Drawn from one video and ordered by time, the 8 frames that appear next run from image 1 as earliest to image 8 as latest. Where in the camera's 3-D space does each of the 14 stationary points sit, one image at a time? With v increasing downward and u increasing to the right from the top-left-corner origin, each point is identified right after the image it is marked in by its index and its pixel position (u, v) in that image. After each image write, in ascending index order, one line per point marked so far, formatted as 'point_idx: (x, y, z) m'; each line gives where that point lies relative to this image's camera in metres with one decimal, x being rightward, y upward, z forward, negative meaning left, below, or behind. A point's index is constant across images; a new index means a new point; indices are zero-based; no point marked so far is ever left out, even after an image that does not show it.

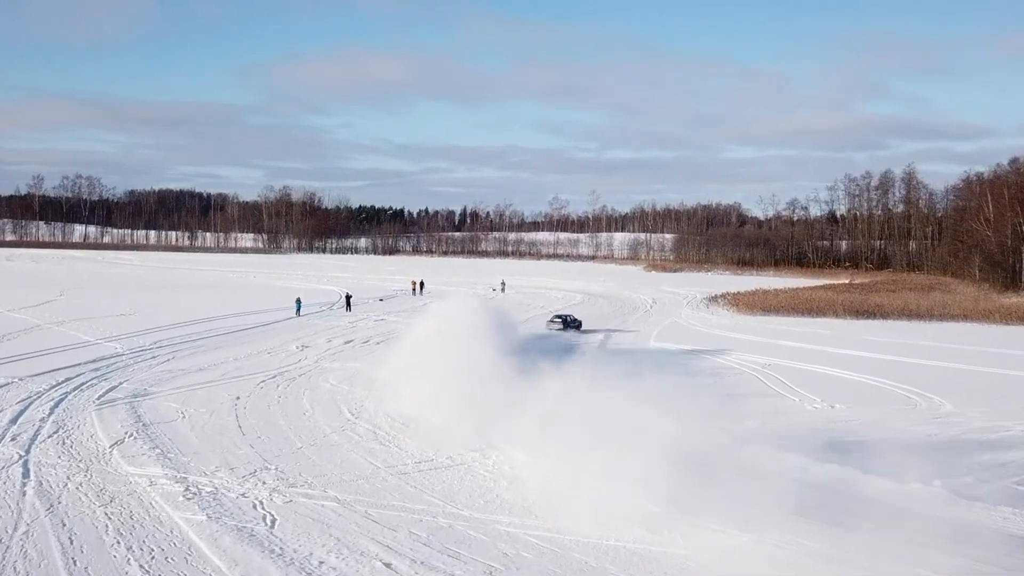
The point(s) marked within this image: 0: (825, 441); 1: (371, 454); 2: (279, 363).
0: (+3.8, -1.9, +13.0) m
1: (-1.5, -1.8, +11.8) m
2: (-4.3, -1.4, +19.9) m
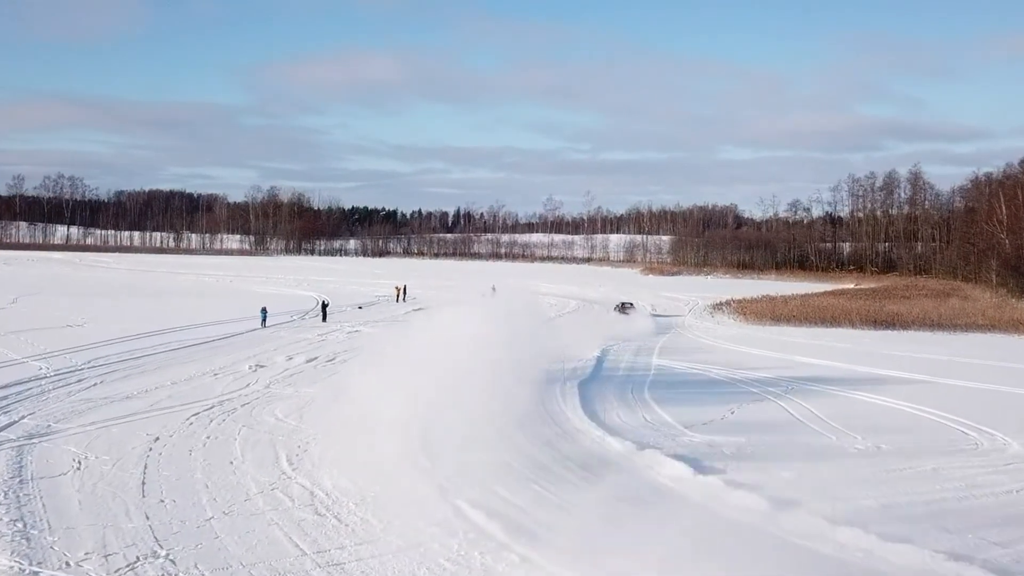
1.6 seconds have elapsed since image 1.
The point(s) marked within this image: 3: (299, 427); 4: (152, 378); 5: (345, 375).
0: (+3.5, -2.1, +10.3) m
1: (-1.8, -2.0, +9.0) m
2: (-4.5, -1.6, +17.1) m
3: (-2.7, -1.8, +13.9) m
4: (-6.0, -1.5, +18.0) m
5: (-2.9, -1.5, +18.9) m
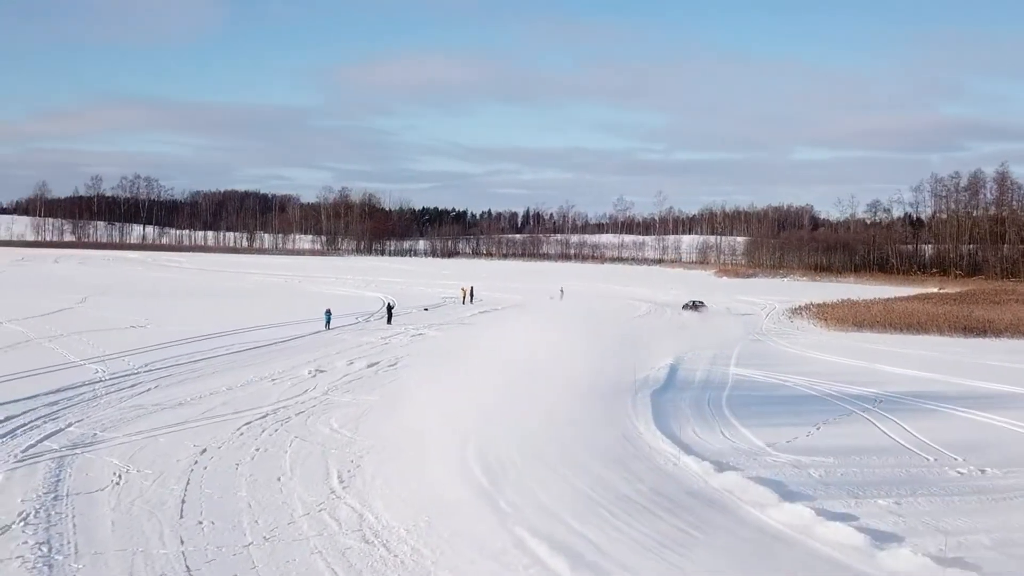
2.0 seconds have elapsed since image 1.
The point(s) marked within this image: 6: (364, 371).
0: (+4.1, -2.1, +9.1) m
1: (-1.3, -2.1, +8.2) m
2: (-3.5, -1.6, +16.4) m
3: (-1.9, -1.8, +13.1) m
4: (-4.9, -1.5, +17.5) m
5: (-1.7, -1.6, +18.1) m
6: (-2.7, -1.5, +19.3) m
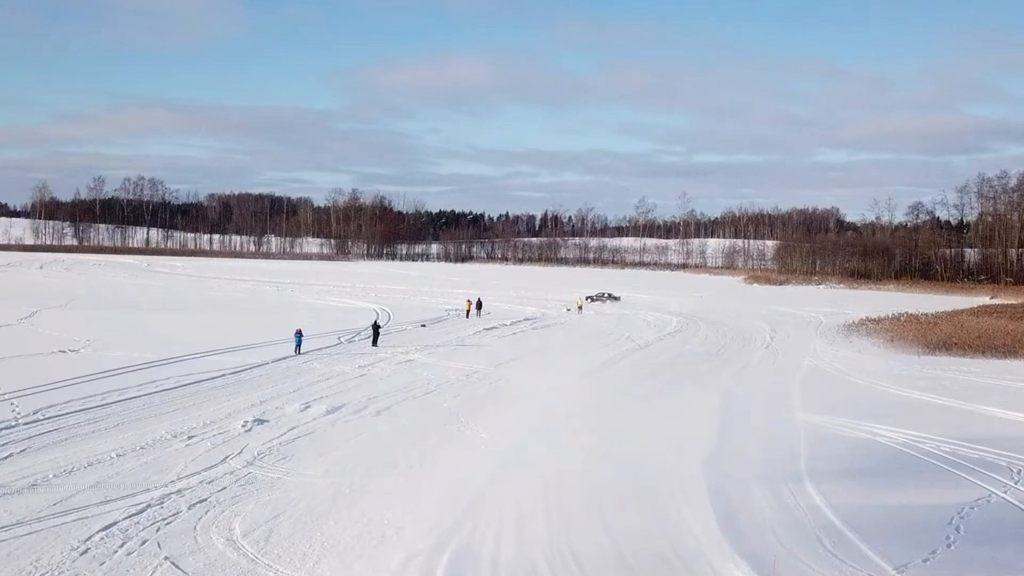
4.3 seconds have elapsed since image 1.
0: (+4.0, -2.4, +4.4) m
1: (-1.4, -2.4, +3.5) m
2: (-3.5, -1.9, +11.8) m
3: (-2.0, -2.1, +8.5) m
4: (-4.9, -1.8, +12.9) m
5: (-1.7, -1.9, +13.5) m
6: (-2.6, -1.8, +14.7) m
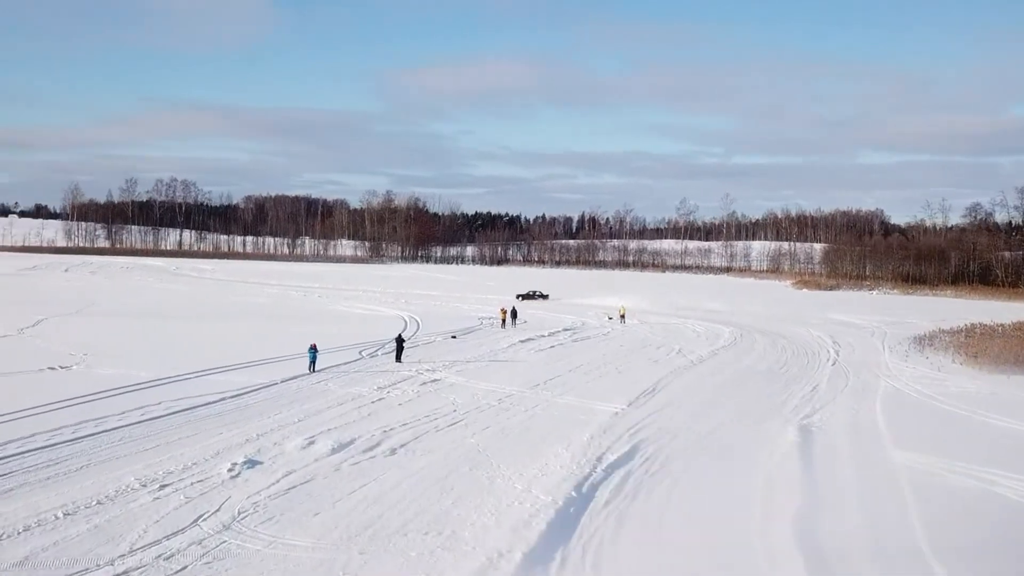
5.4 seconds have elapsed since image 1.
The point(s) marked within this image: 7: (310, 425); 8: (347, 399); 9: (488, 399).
0: (+4.1, -2.6, +1.8) m
1: (-1.4, -2.5, +1.1) m
2: (-3.2, -2.1, +9.5) m
3: (-1.7, -2.3, +6.1) m
4: (-4.5, -2.0, +10.6) m
5: (-1.3, -2.1, +11.1) m
6: (-2.2, -2.0, +12.3) m
7: (-2.8, -1.9, +14.9) m
8: (-2.6, -1.8, +17.2) m
9: (-0.4, -1.7, +17.1) m
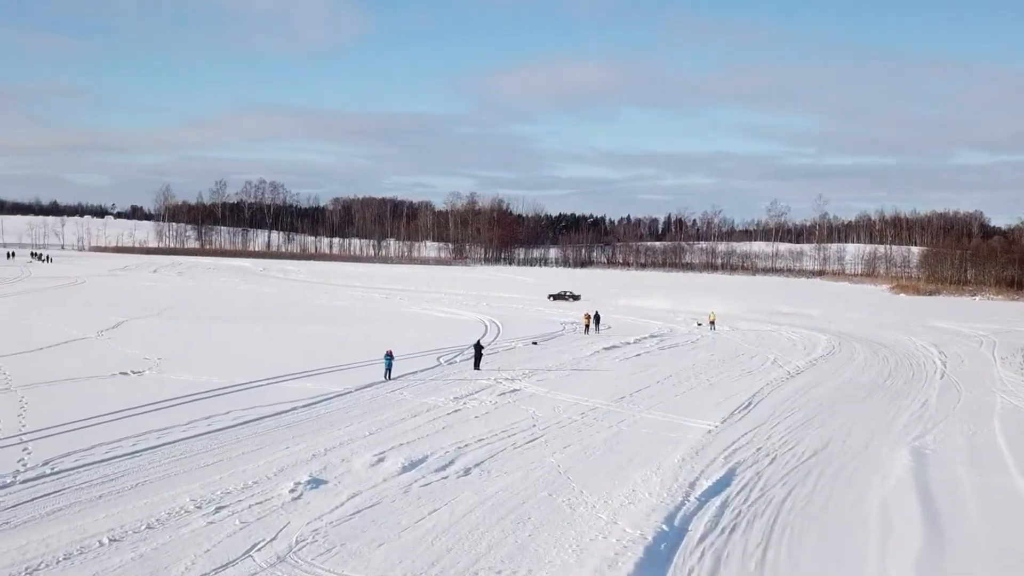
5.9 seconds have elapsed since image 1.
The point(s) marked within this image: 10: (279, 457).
0: (+4.1, -2.7, +0.5) m
1: (-1.4, -2.6, +0.2) m
2: (-2.5, -2.2, +8.7) m
3: (-1.4, -2.4, +5.2) m
4: (-3.8, -2.1, +9.9) m
5: (-0.5, -2.1, +10.1) m
6: (-1.3, -2.1, +11.4) m
7: (-1.7, -1.9, +14.1) m
8: (-1.4, -1.8, +16.4) m
9: (+0.8, -1.8, +16.1) m
10: (-2.7, -2.0, +12.7) m
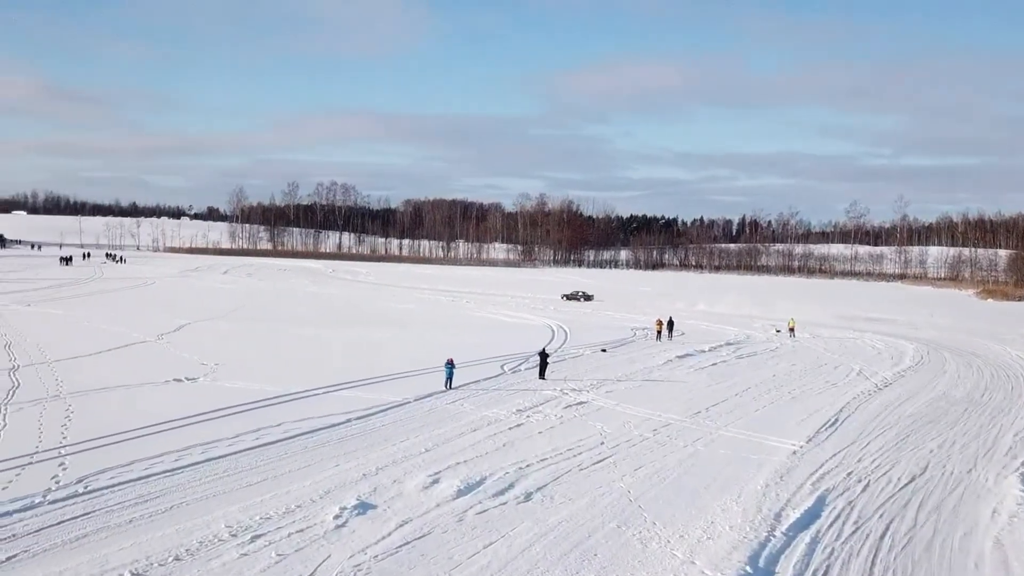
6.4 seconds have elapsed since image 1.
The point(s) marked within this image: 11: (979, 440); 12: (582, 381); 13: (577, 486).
0: (+4.0, -2.8, -0.8) m
1: (-1.5, -2.6, -0.7) m
2: (-2.1, -2.2, +7.8) m
3: (-1.1, -2.4, +4.2) m
4: (-3.2, -2.1, +9.1) m
5: (0.0, -2.2, +9.1) m
6: (-0.7, -2.1, +10.5) m
7: (-0.9, -2.0, +13.1) m
8: (-0.4, -1.9, +15.4) m
9: (+1.8, -1.9, +15.0) m
10: (-2.0, -2.1, +11.9) m
11: (+6.6, -2.1, +15.4) m
12: (+1.3, -1.7, +19.9) m
13: (+0.7, -2.1, +11.5) m
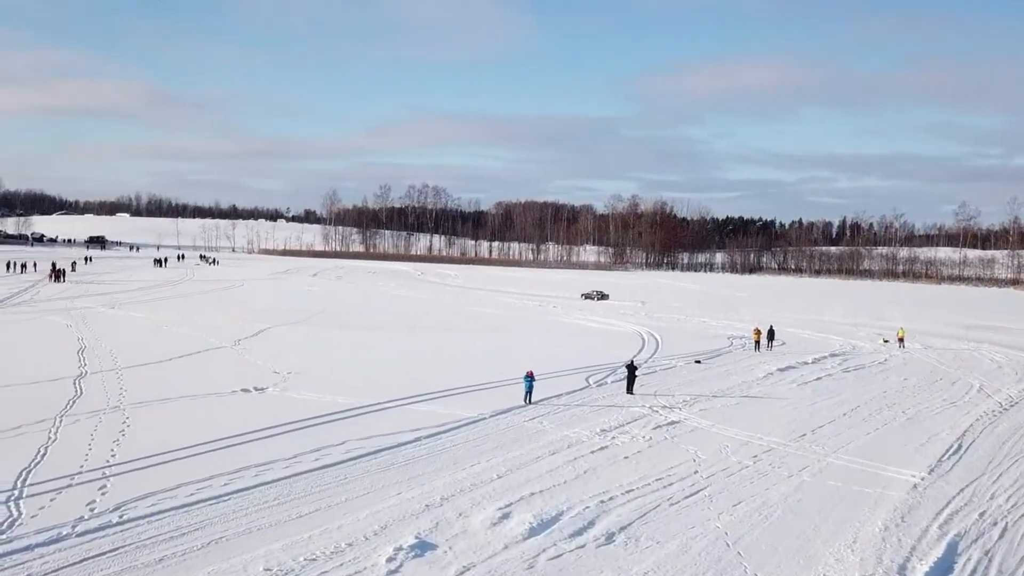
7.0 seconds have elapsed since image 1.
0: (+3.7, -2.9, -2.5) m
1: (-1.8, -2.7, -1.9) m
2: (-1.6, -2.3, +6.6) m
3: (-1.0, -2.5, +3.0) m
4: (-2.7, -2.2, +8.0) m
5: (+0.6, -2.3, +7.8) m
6: (0.0, -2.2, +9.2) m
7: (0.0, -2.1, +11.8) m
8: (+0.6, -2.0, +14.1) m
9: (+2.8, -2.1, +13.5) m
10: (-1.2, -2.1, +10.7) m
11: (+7.7, -2.3, +13.4) m
12: (+2.8, -1.8, +18.4) m
13: (+1.4, -2.2, +10.1) m
